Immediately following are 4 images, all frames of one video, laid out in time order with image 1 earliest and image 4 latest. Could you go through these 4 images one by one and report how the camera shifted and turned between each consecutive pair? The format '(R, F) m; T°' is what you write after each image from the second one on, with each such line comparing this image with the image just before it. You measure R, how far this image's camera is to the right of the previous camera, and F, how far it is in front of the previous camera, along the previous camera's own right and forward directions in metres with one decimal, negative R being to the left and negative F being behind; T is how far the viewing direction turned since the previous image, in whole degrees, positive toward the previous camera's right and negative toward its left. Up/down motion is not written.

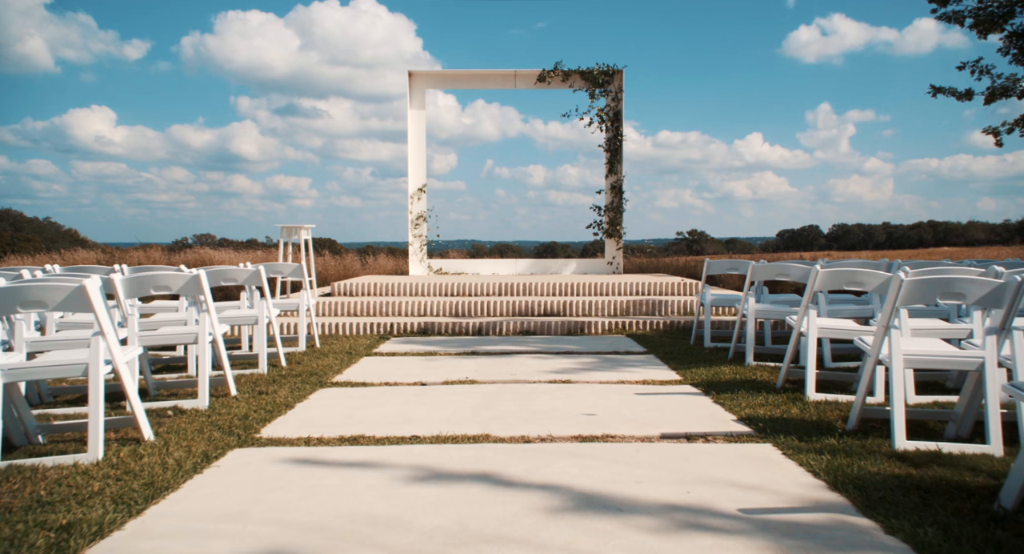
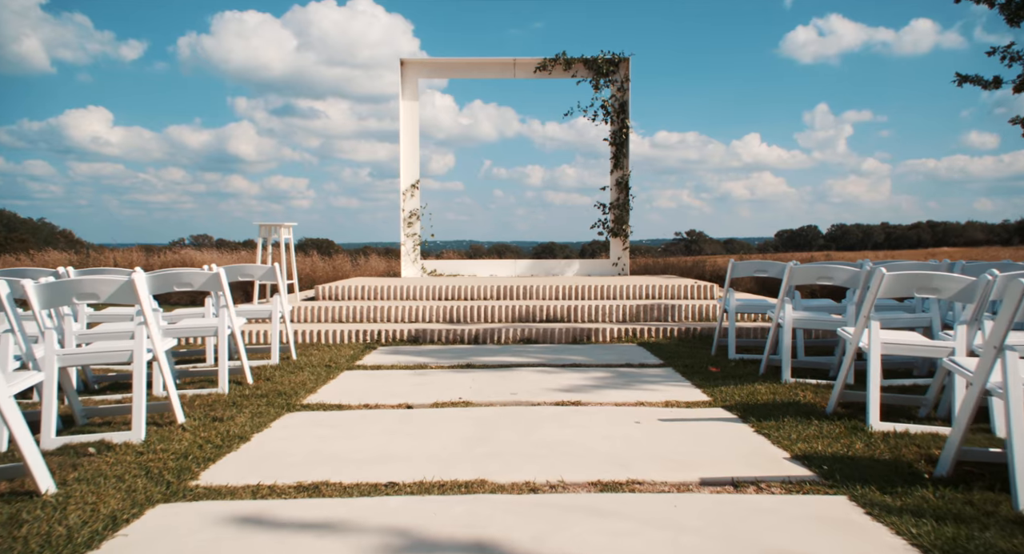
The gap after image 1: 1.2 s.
(0.0, +0.7) m; 0°
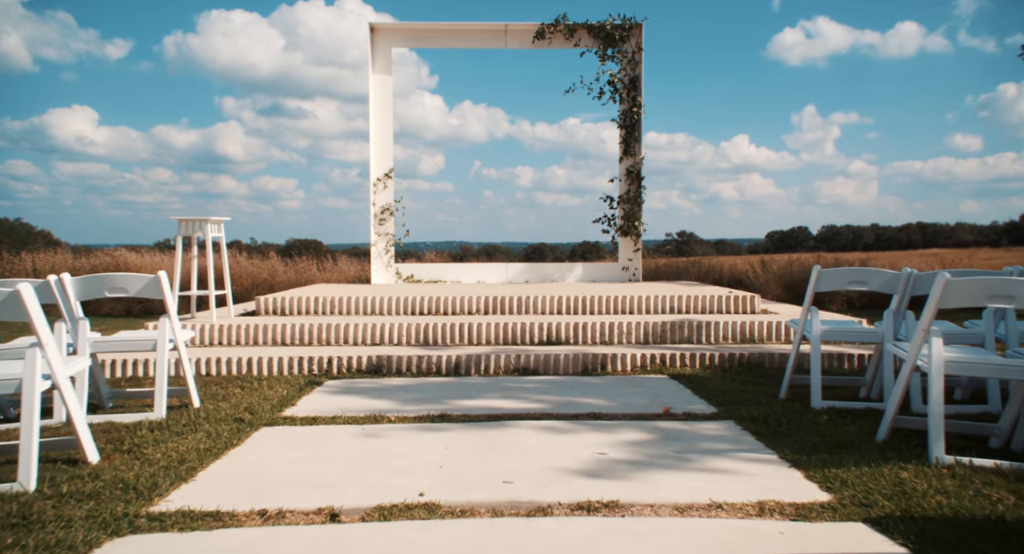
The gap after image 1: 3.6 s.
(0.0, +1.6) m; +1°
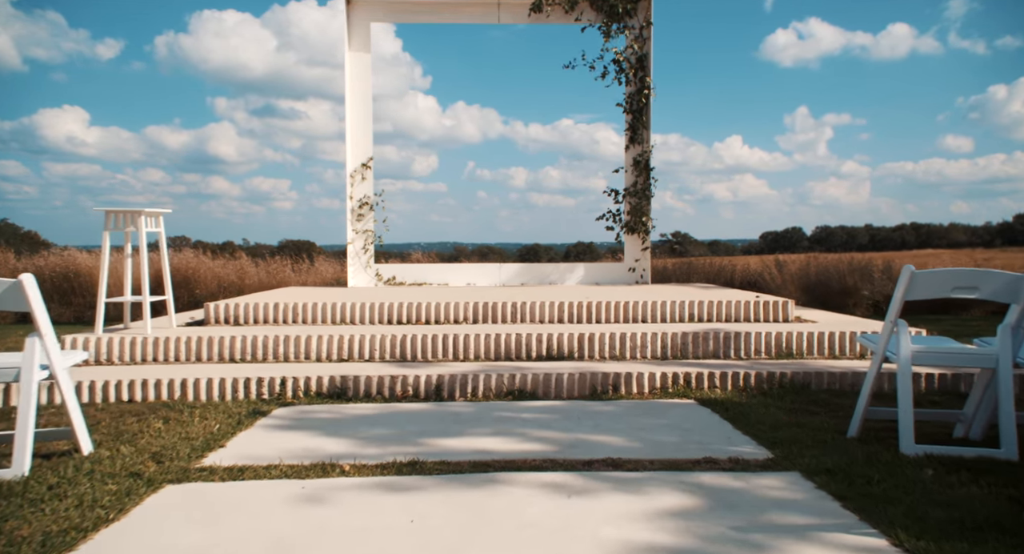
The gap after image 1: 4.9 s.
(0.0, +0.9) m; 0°
